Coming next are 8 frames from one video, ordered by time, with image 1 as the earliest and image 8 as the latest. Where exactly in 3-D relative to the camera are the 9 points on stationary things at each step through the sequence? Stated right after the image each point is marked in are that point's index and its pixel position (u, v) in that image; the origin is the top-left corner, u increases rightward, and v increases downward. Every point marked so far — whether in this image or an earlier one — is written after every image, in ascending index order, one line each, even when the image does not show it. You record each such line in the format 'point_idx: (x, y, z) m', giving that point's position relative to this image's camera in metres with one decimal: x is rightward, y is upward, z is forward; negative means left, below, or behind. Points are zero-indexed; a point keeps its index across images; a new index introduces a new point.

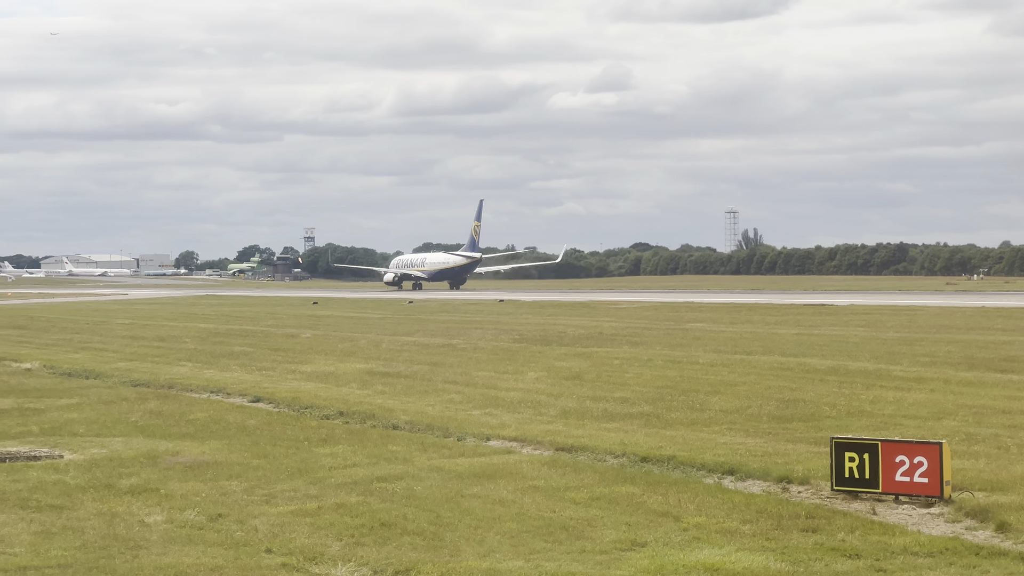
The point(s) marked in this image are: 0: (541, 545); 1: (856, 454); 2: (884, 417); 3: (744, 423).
0: (+0.1, -1.0, +8.0) m
1: (+1.7, -0.8, +10.0) m
2: (+3.2, -1.1, +16.8) m
3: (+1.9, -1.1, +16.0) m
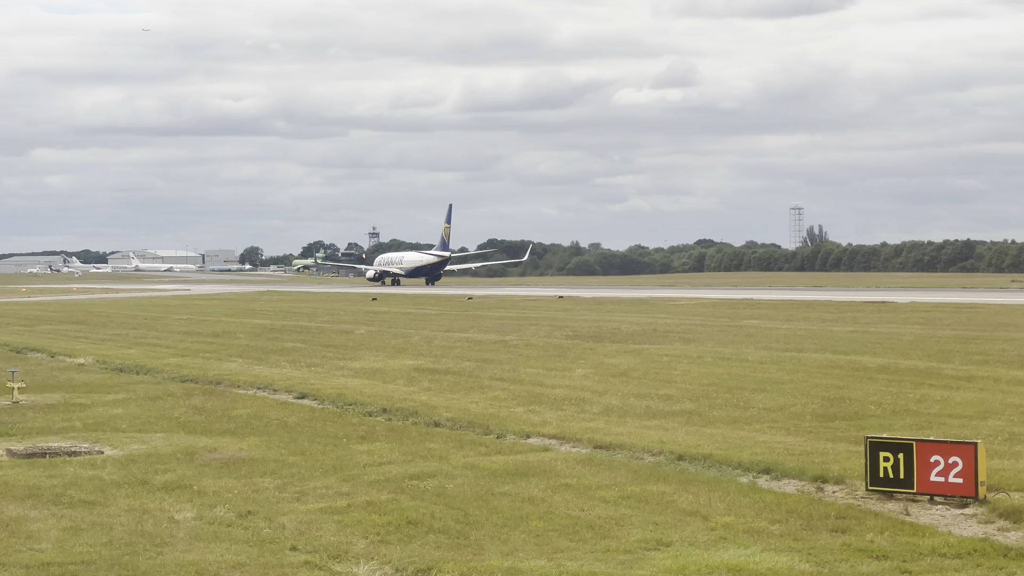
0: (+0.2, -1.0, +8.0) m
1: (+1.9, -0.8, +9.9) m
2: (+3.5, -1.1, +16.6) m
3: (+2.2, -1.1, +15.9) m
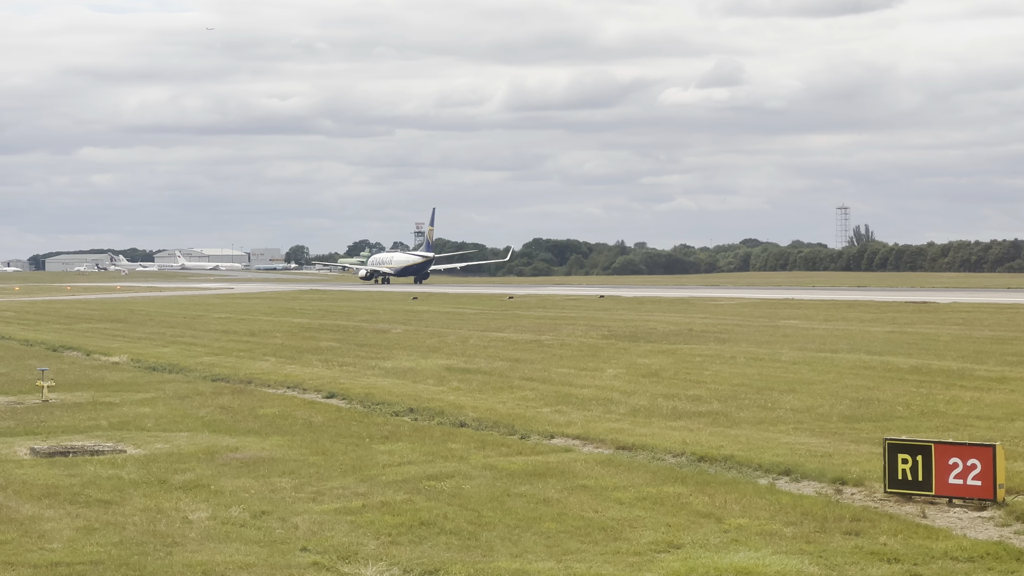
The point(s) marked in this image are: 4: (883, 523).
0: (+0.3, -1.0, +7.9) m
1: (+2.0, -0.8, +9.8) m
2: (+3.7, -1.1, +16.5) m
3: (+2.4, -1.1, +15.8) m
4: (+1.6, -1.0, +8.6) m
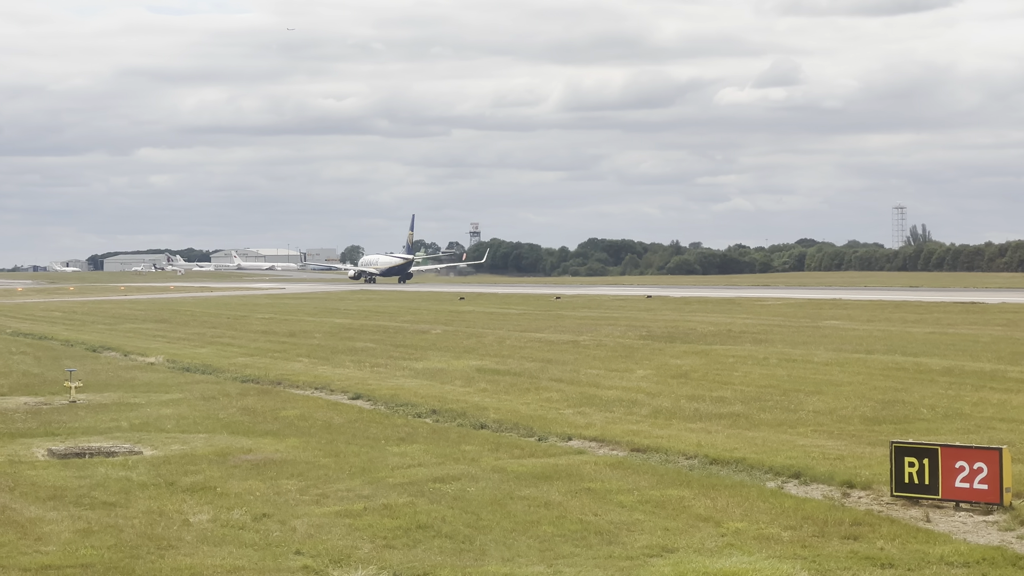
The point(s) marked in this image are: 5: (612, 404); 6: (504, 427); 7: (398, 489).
0: (+0.2, -1.0, +7.9) m
1: (+2.0, -0.8, +9.7) m
2: (+3.9, -1.1, +16.4) m
3: (+2.5, -1.1, +15.7) m
4: (+1.6, -1.0, +8.5) m
5: (+1.0, -1.1, +19.6) m
6: (-0.1, -1.2, +16.4) m
7: (-0.6, -1.1, +10.4) m
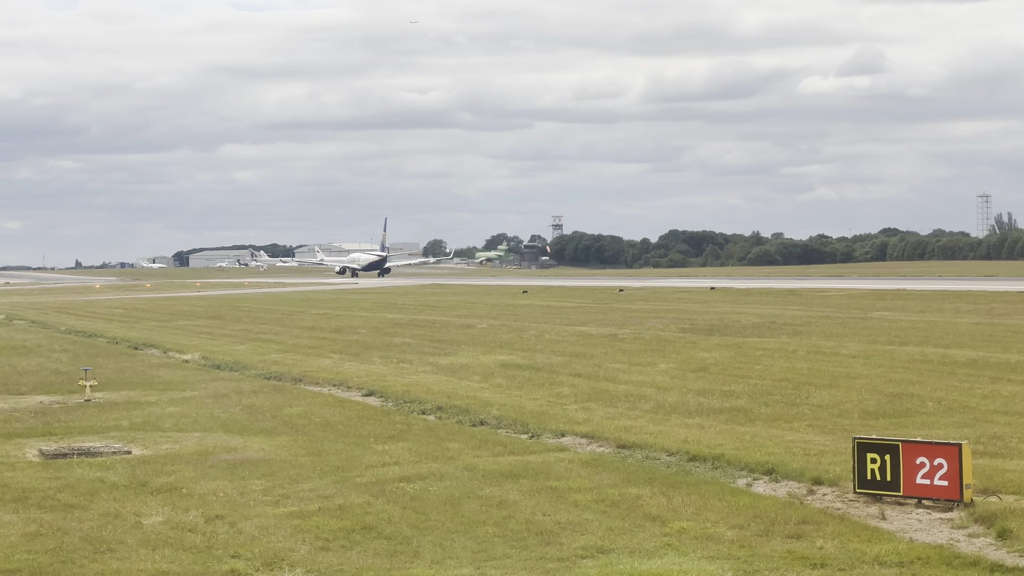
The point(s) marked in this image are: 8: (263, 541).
0: (0.0, -1.0, +7.8) m
1: (+1.8, -0.8, +9.6) m
2: (+3.8, -1.0, +16.2) m
3: (+2.5, -1.0, +15.6) m
4: (+1.3, -1.0, +8.4) m
5: (+1.0, -1.1, +19.5) m
6: (-0.1, -1.1, +16.4) m
7: (-0.8, -1.1, +10.4) m
8: (-1.0, -1.1, +8.4) m
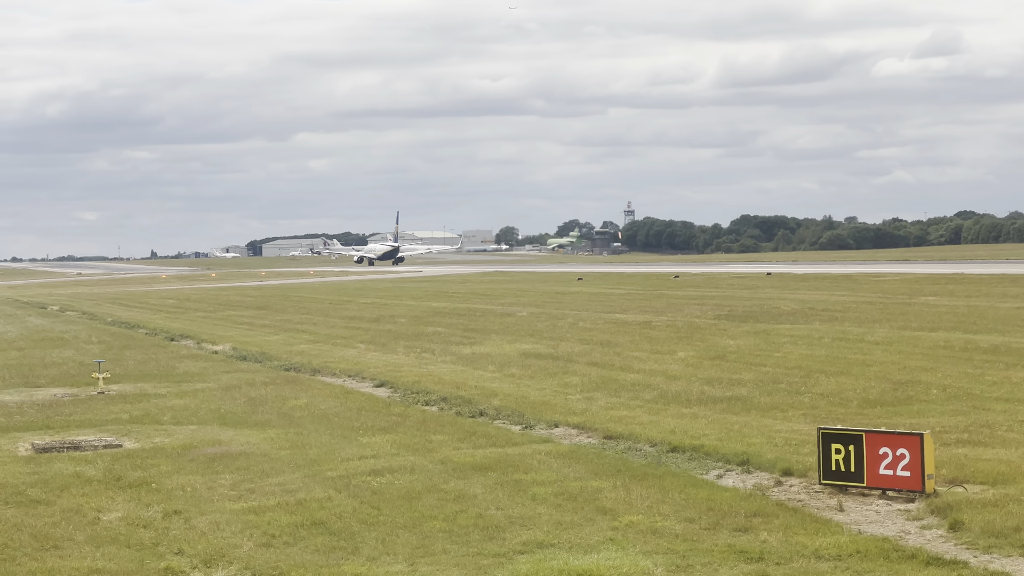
0: (-0.3, -1.0, +7.7) m
1: (+1.6, -0.8, +9.5) m
2: (+3.8, -0.9, +16.0) m
3: (+2.4, -0.9, +15.4) m
4: (+1.1, -1.0, +8.3) m
5: (+1.1, -1.0, +19.4) m
6: (-0.1, -1.0, +16.3) m
7: (-1.0, -1.0, +10.3) m
8: (-1.3, -1.0, +8.4) m
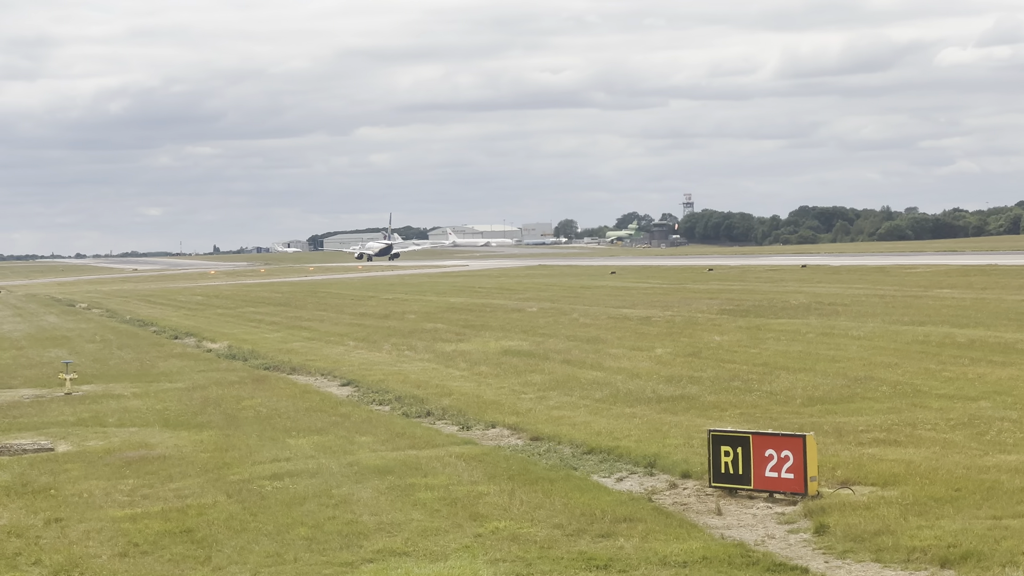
0: (-0.8, -1.0, +7.7) m
1: (+1.0, -0.8, +9.4) m
2: (+3.3, -0.9, +15.9) m
3: (+2.0, -0.9, +15.4) m
4: (+0.6, -1.0, +8.2) m
5: (+0.7, -1.0, +19.3) m
6: (-0.6, -1.0, +16.2) m
7: (-1.5, -1.0, +10.3) m
8: (-1.8, -1.1, +8.3) m
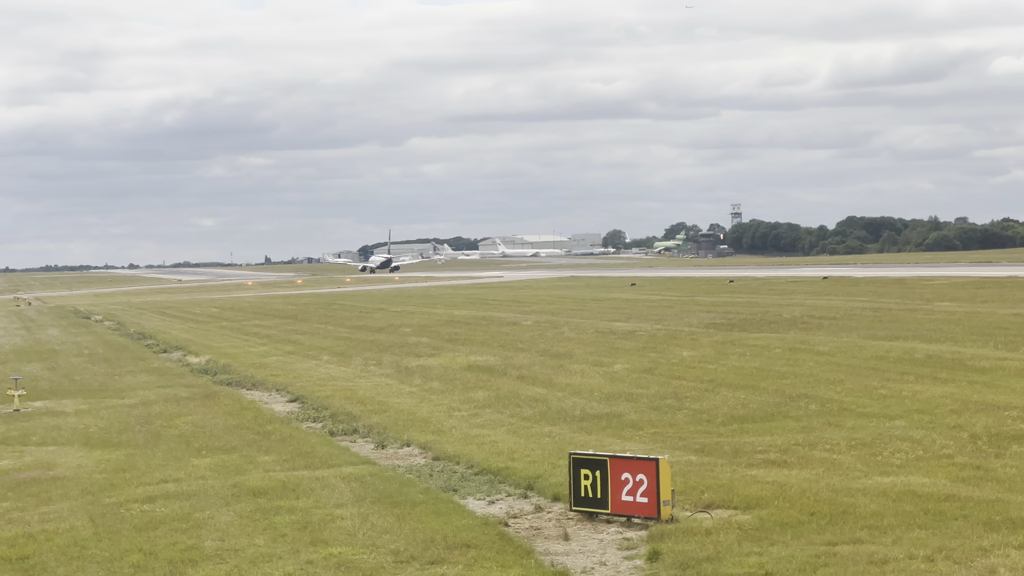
0: (-1.5, -1.1, +7.6) m
1: (+0.4, -0.9, +9.3) m
2: (+2.7, -1.0, +15.8) m
3: (+1.3, -1.0, +15.3) m
4: (-0.1, -1.1, +8.1) m
5: (+0.1, -1.1, +19.2) m
6: (-1.2, -1.2, +16.2) m
7: (-2.2, -1.1, +10.2) m
8: (-2.5, -1.2, +8.3) m
